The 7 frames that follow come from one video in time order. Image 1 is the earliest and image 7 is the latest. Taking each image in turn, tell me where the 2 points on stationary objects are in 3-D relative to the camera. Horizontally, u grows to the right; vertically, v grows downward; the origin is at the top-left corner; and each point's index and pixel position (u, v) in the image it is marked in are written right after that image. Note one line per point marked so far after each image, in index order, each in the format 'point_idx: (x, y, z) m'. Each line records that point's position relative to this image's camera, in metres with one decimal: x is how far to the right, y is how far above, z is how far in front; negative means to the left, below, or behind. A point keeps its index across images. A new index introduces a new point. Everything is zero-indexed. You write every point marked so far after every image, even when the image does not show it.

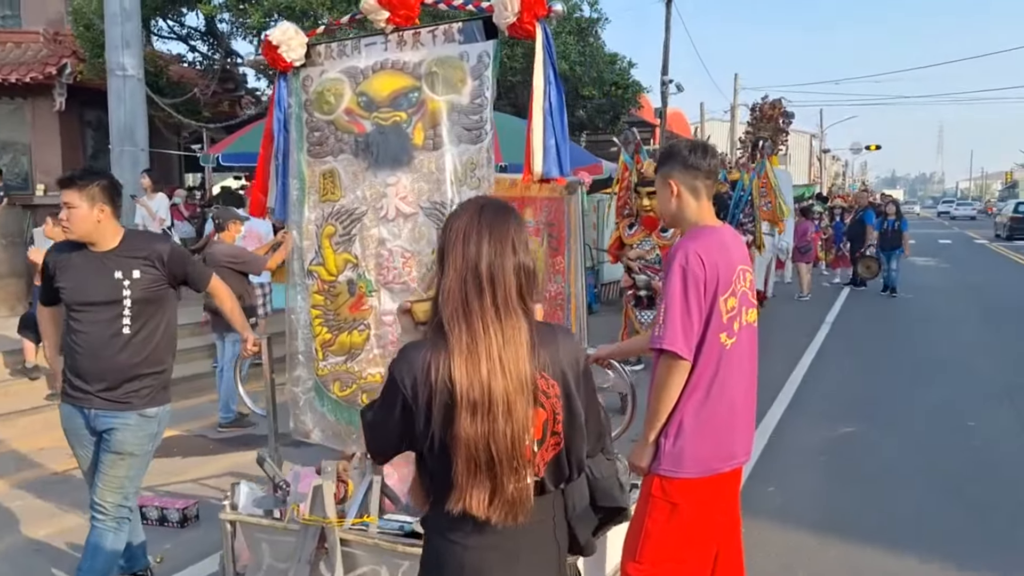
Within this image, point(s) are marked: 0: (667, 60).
0: (+3.3, +4.9, +18.6) m
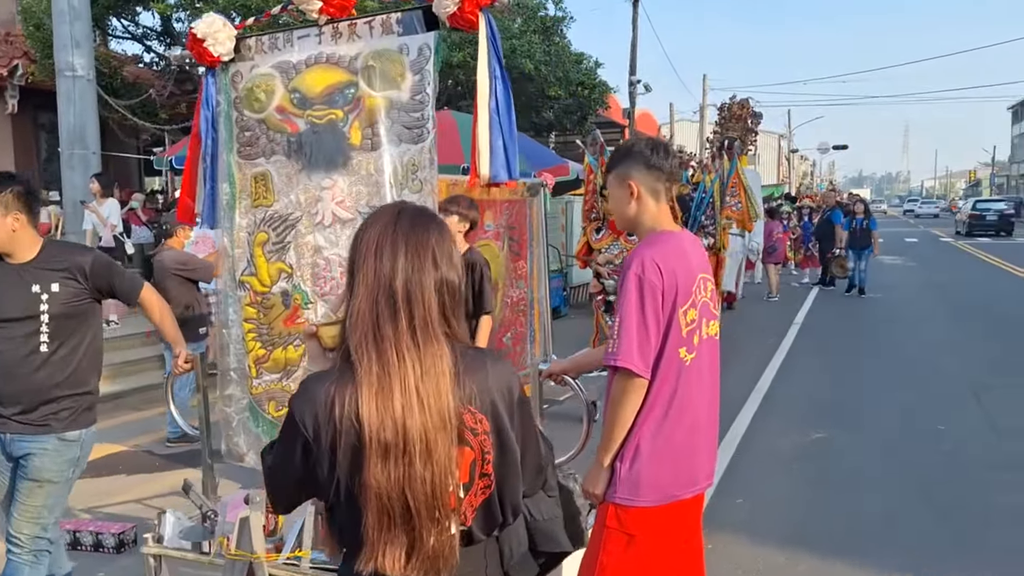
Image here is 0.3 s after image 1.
0: (+2.6, +4.9, +18.5) m
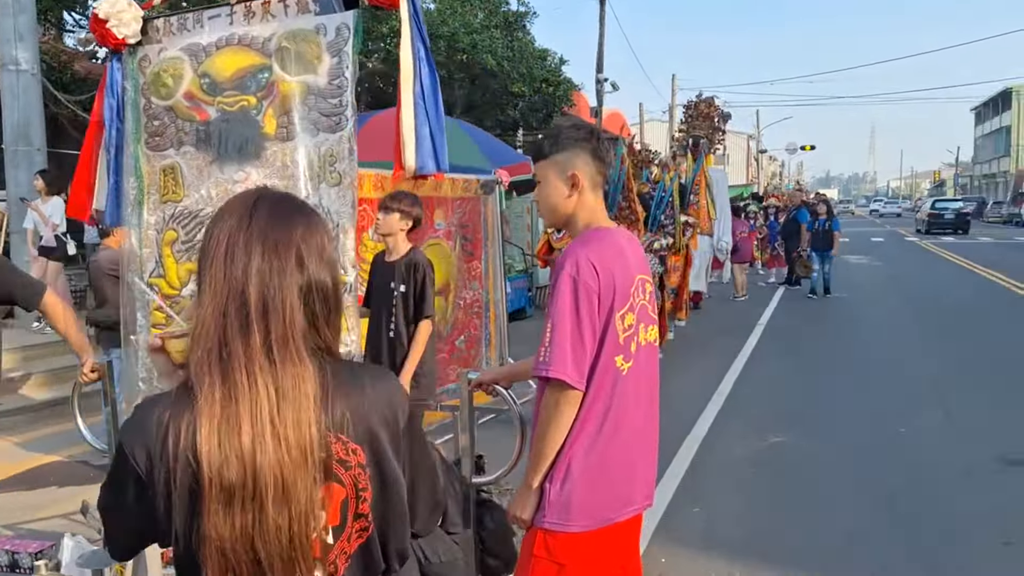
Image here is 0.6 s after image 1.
0: (+1.9, +4.9, +18.3) m
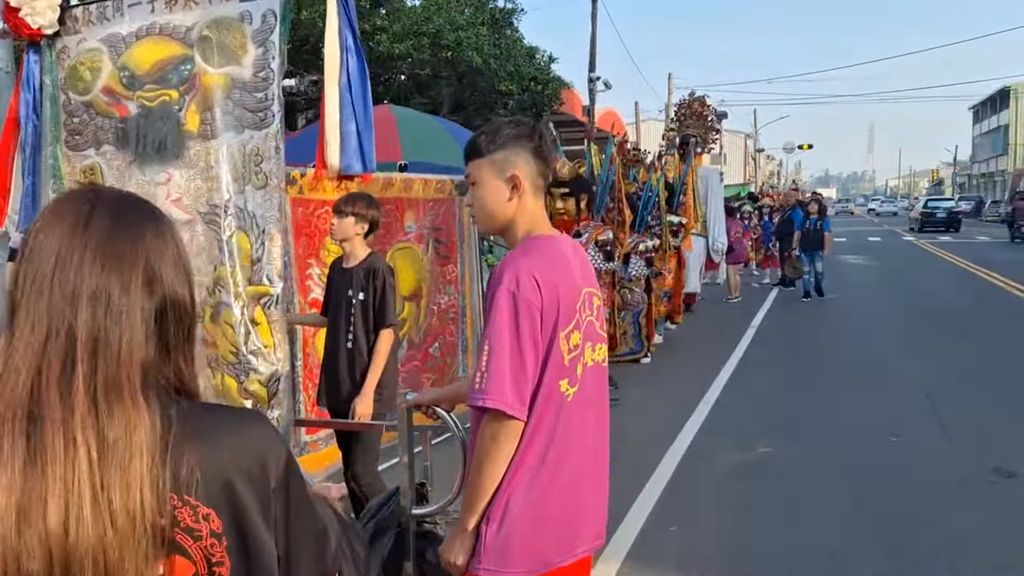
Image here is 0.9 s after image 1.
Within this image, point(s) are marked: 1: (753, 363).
0: (+1.7, +4.9, +18.1) m
1: (+2.4, -0.7, +8.4) m
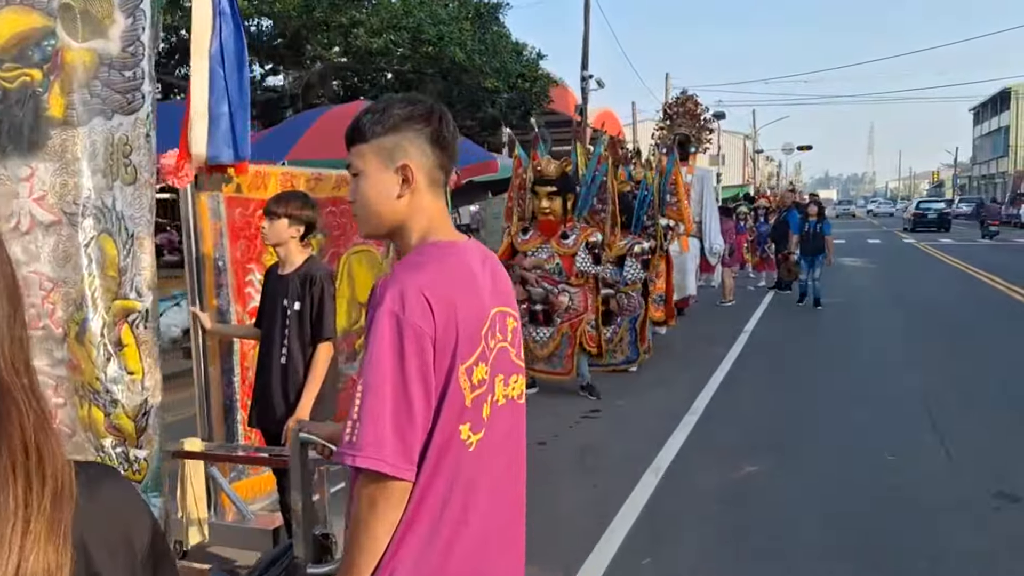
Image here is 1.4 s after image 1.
0: (+1.5, +4.8, +17.8) m
1: (+2.2, -0.8, +8.0) m
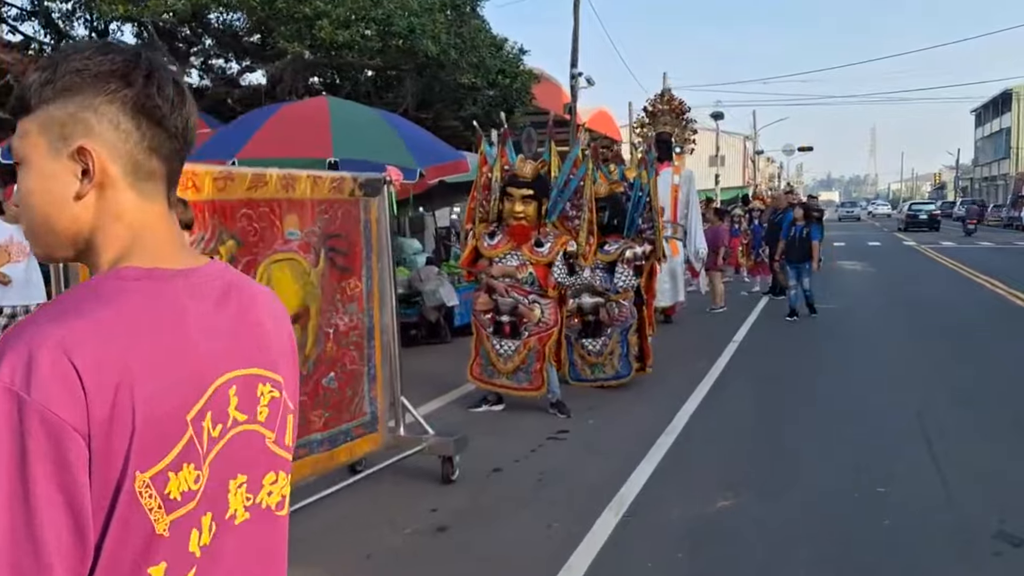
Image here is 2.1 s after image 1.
0: (+1.3, +4.7, +17.3) m
1: (+1.9, -0.8, +7.5) m
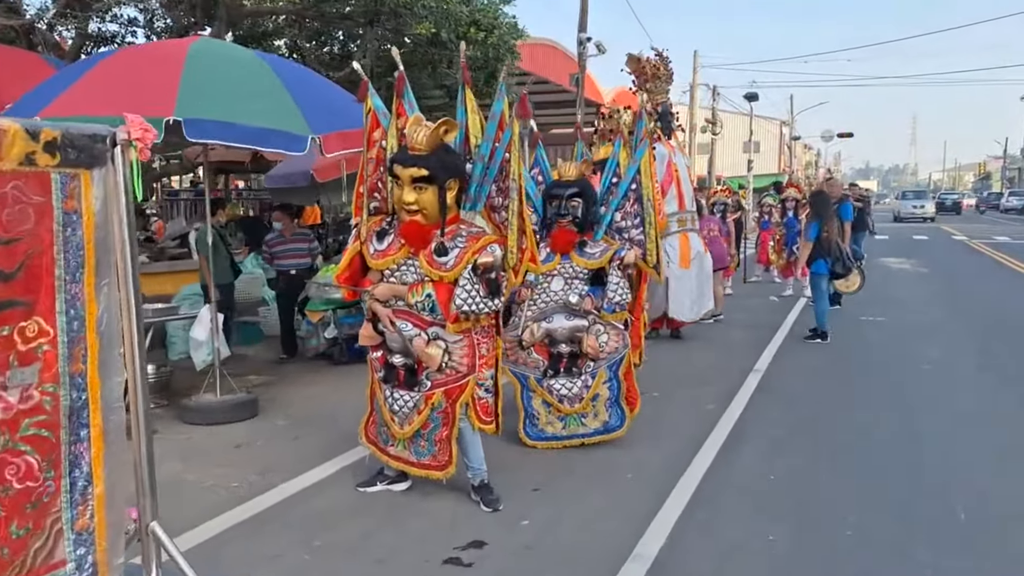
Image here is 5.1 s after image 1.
0: (+1.3, +4.8, +14.9) m
1: (+1.4, -1.0, +5.3) m
